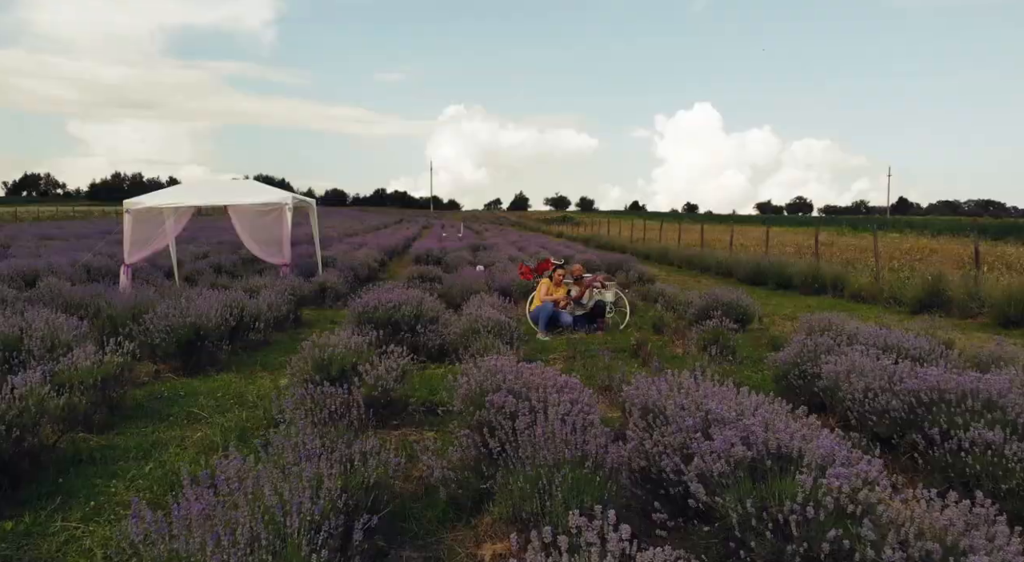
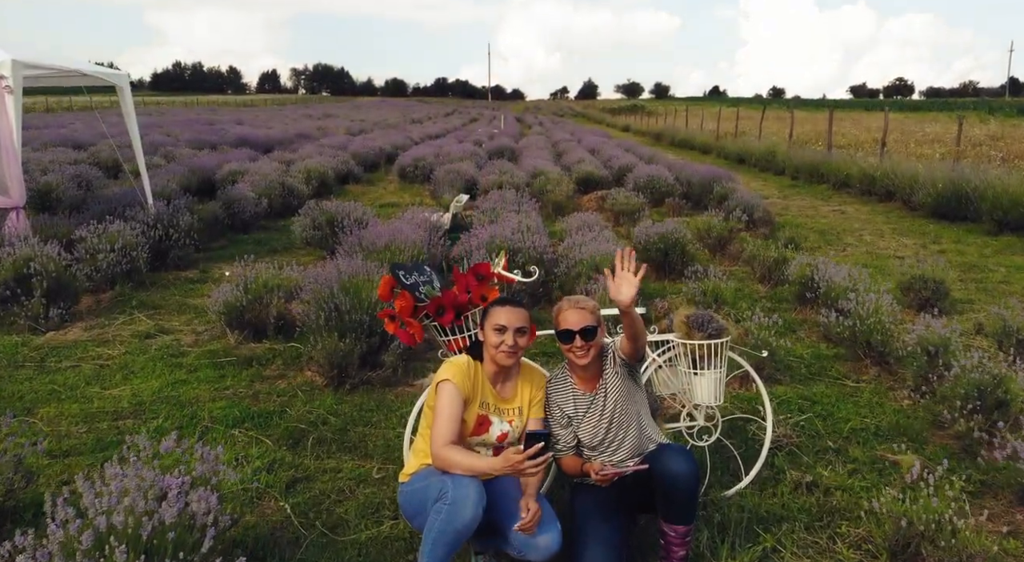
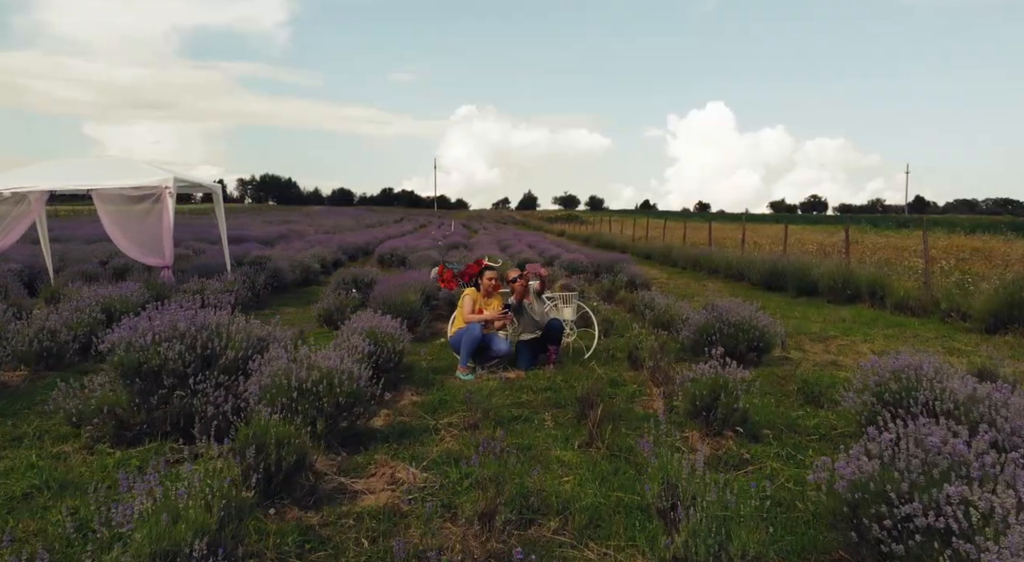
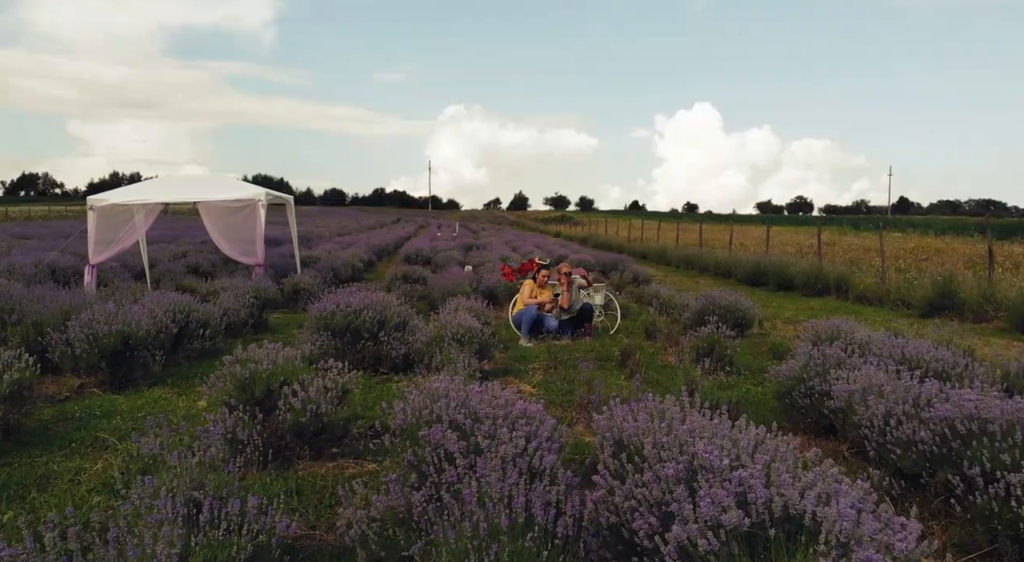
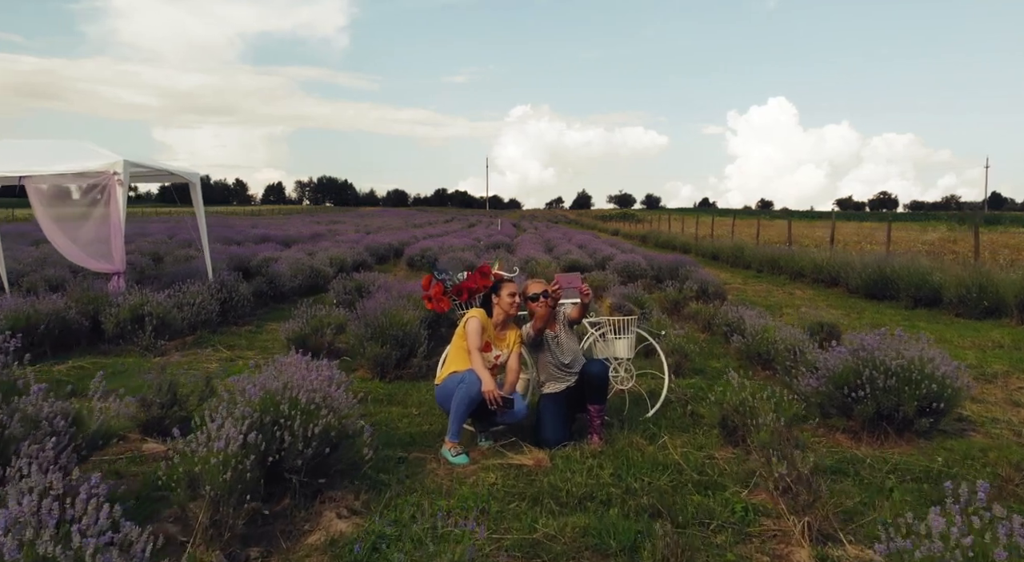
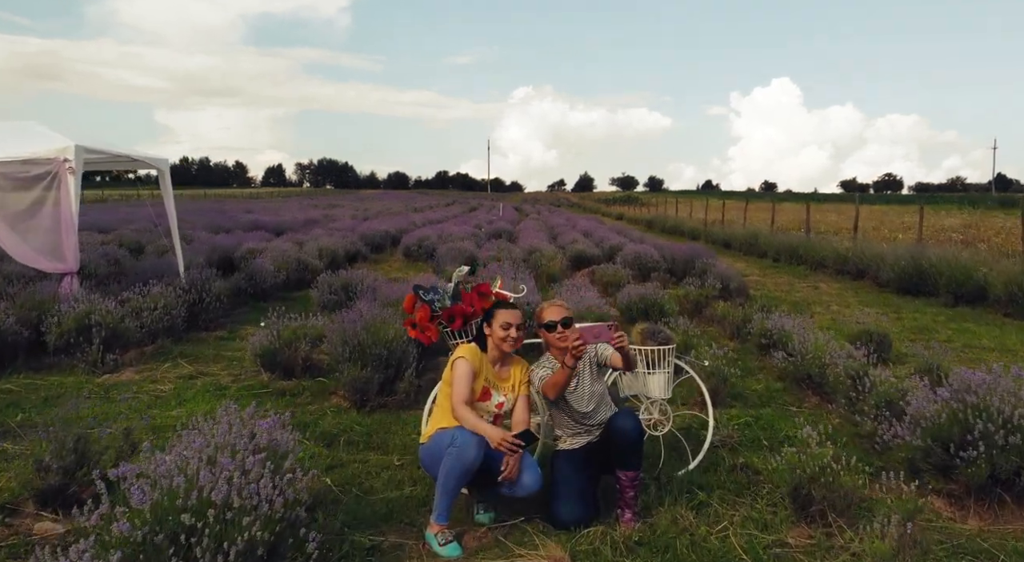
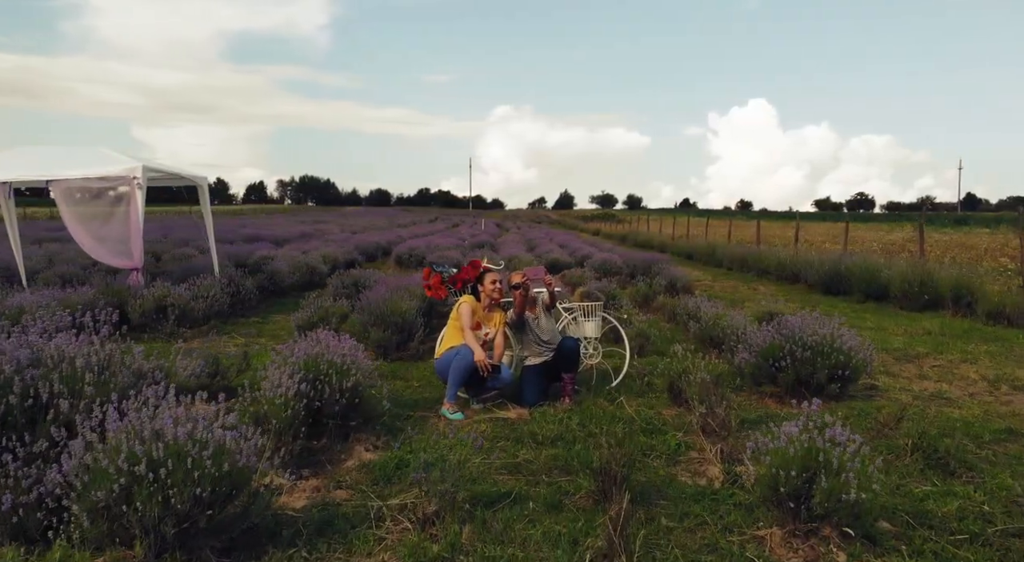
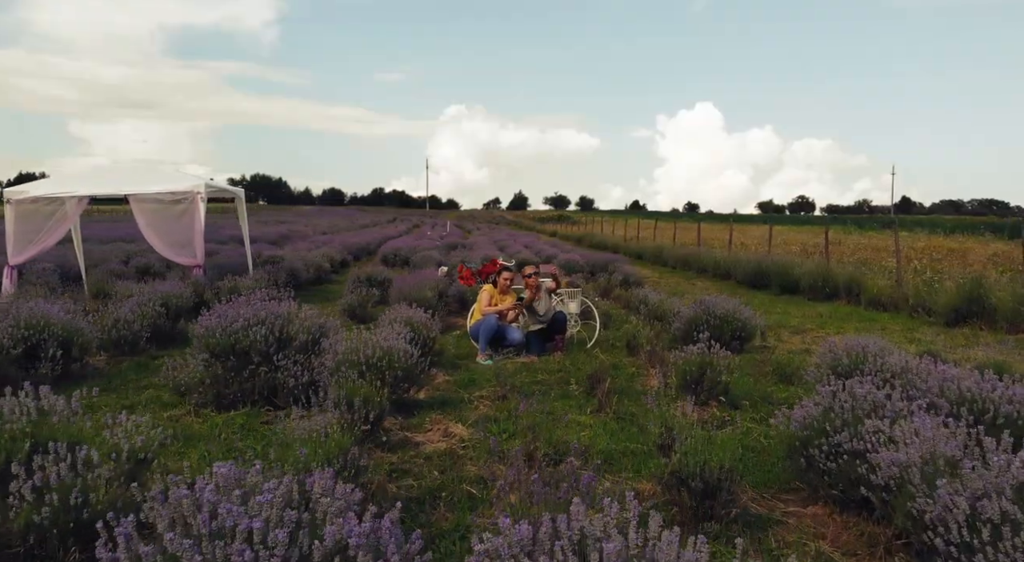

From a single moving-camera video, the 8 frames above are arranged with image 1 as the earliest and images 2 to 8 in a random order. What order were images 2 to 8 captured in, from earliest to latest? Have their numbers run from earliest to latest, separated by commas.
4, 8, 3, 7, 5, 6, 2
